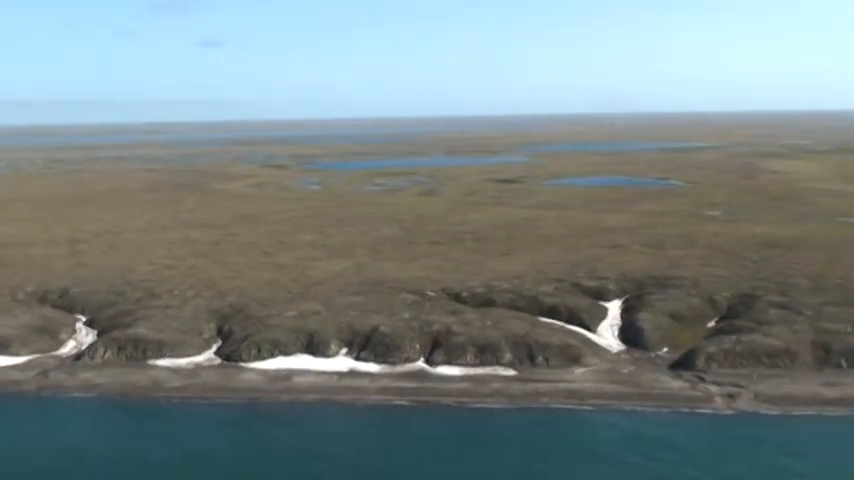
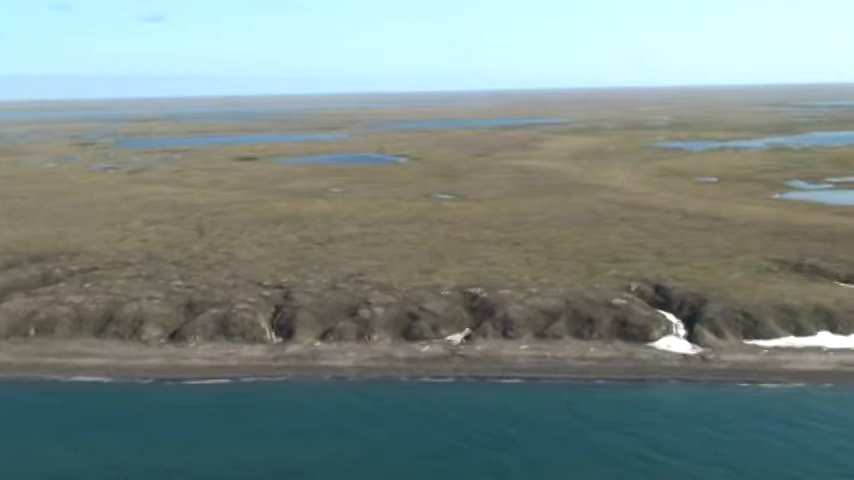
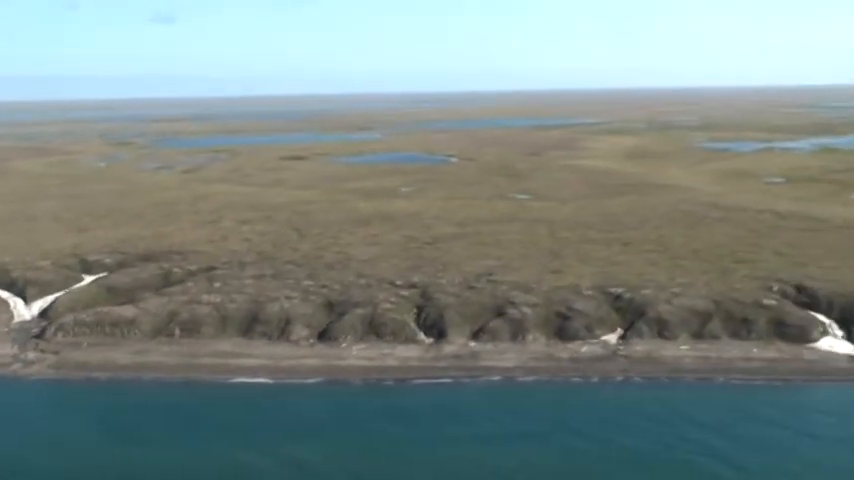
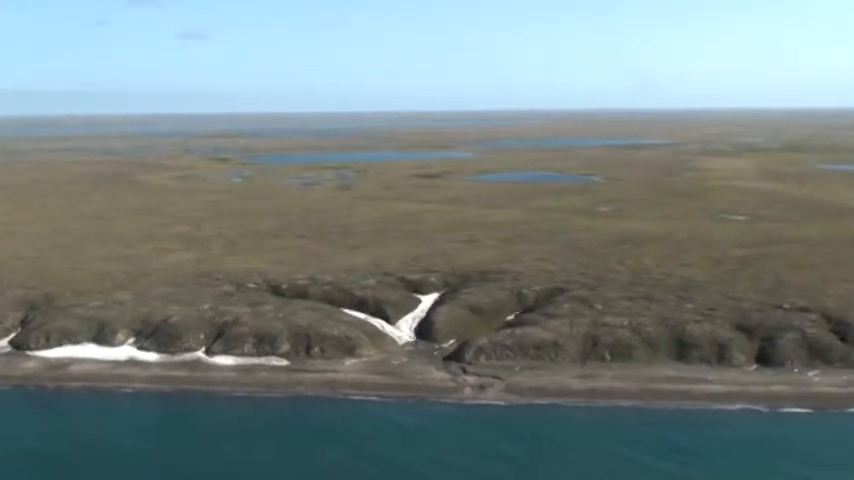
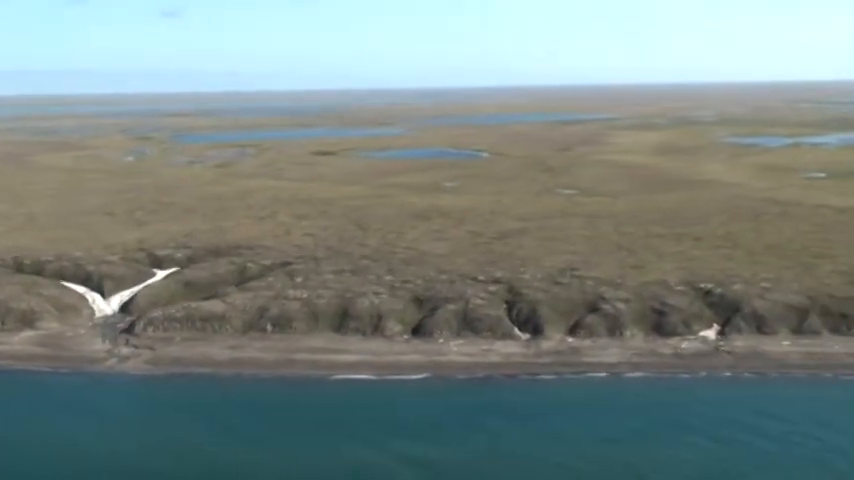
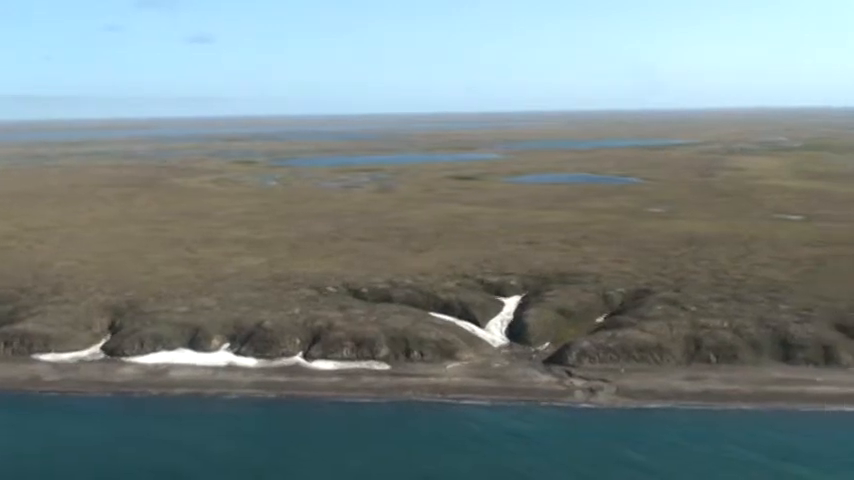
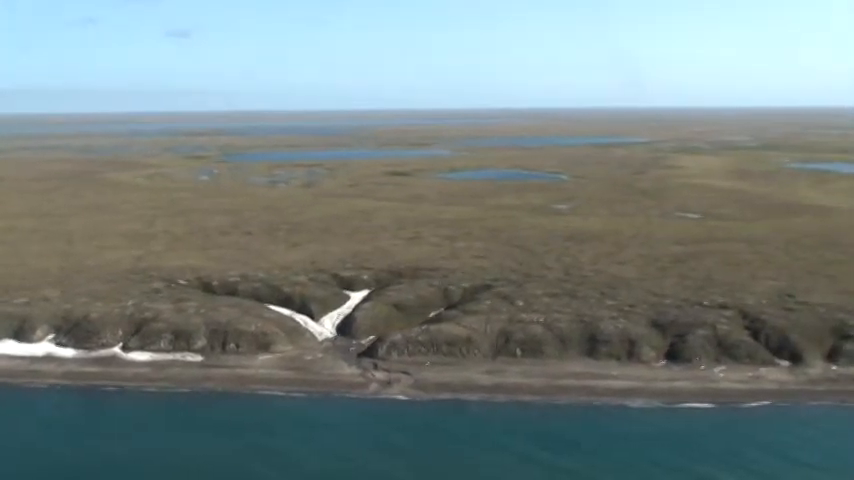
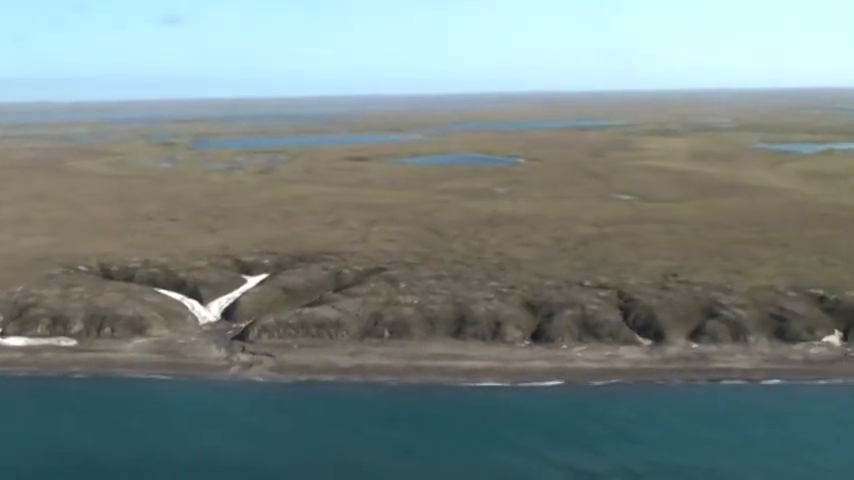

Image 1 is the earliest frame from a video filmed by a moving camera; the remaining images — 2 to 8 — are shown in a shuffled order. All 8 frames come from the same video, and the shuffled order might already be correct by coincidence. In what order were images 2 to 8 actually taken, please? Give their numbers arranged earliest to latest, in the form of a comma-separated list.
6, 4, 7, 8, 5, 3, 2
